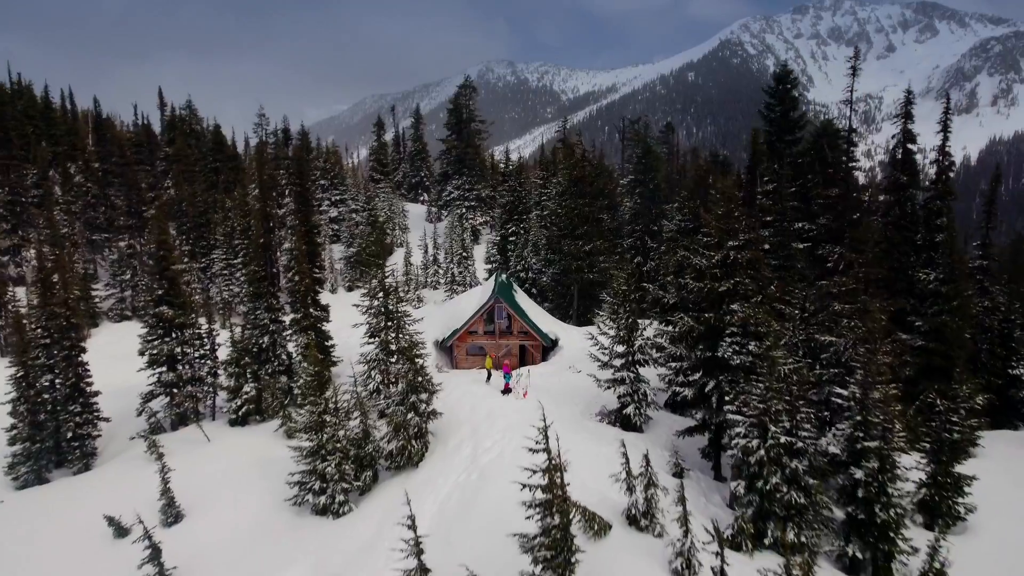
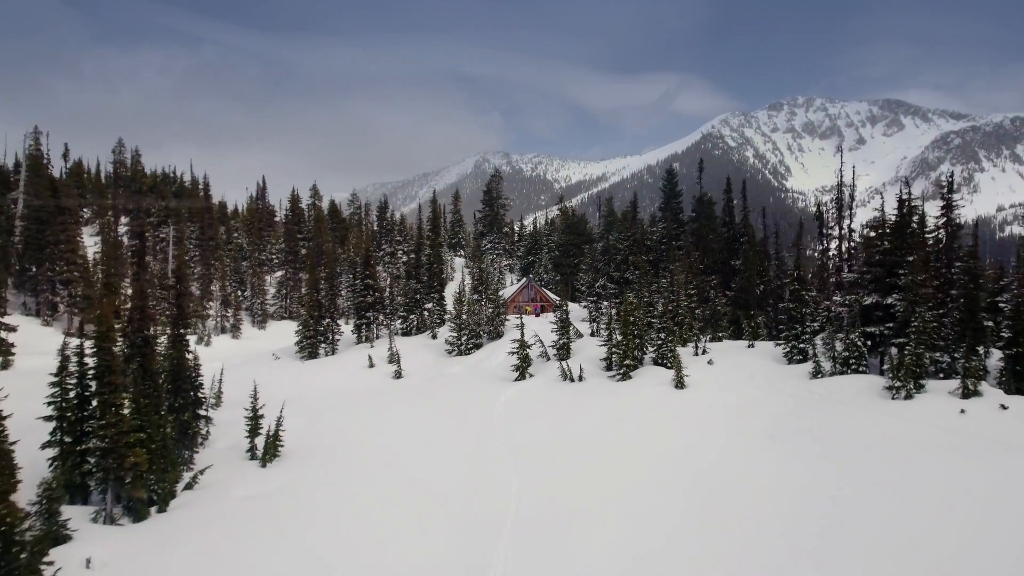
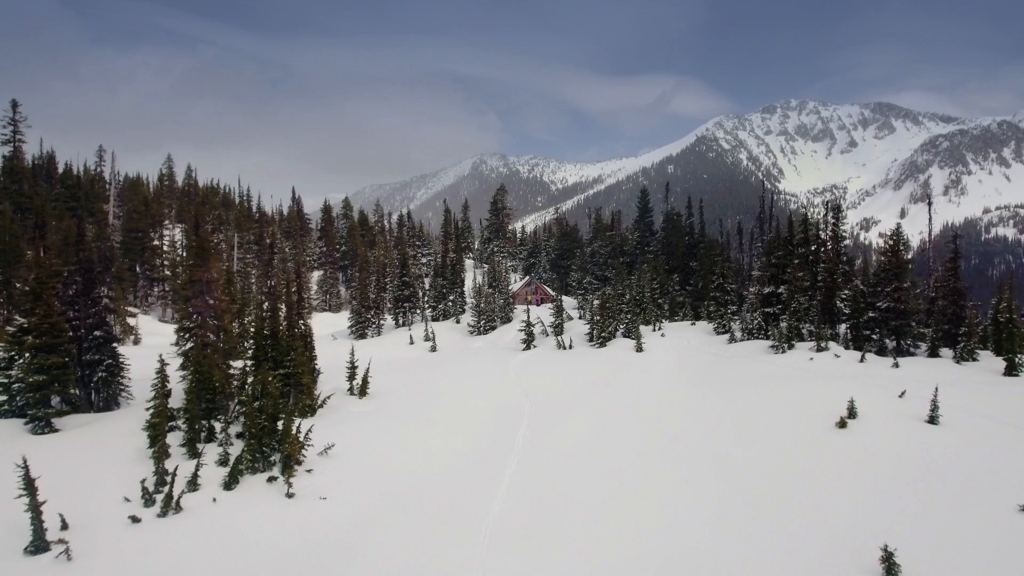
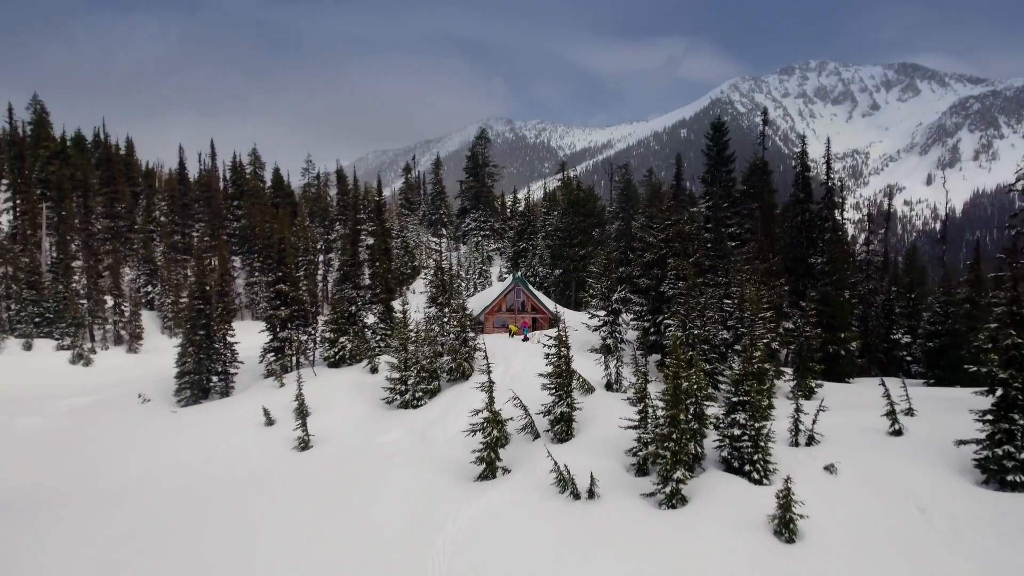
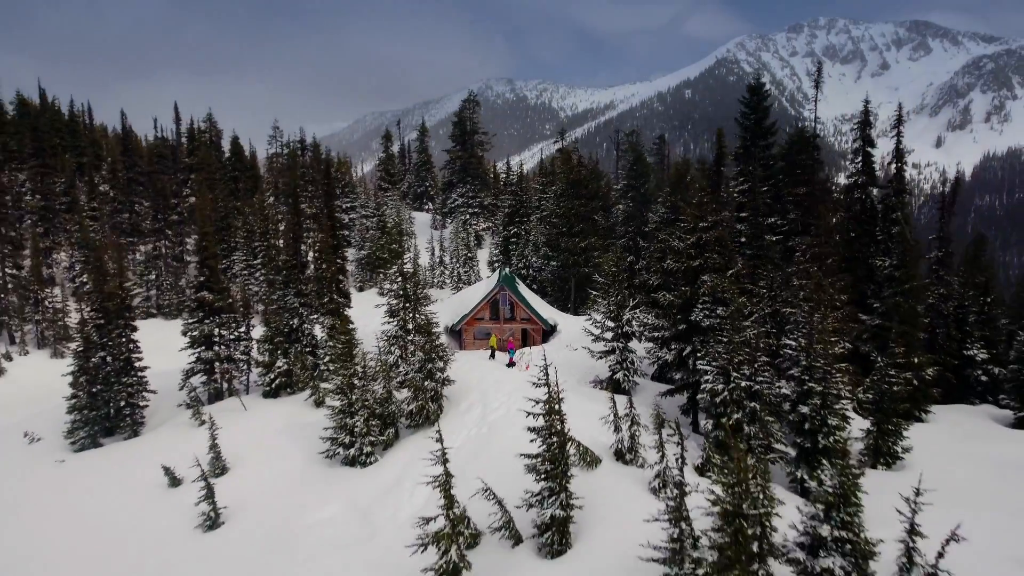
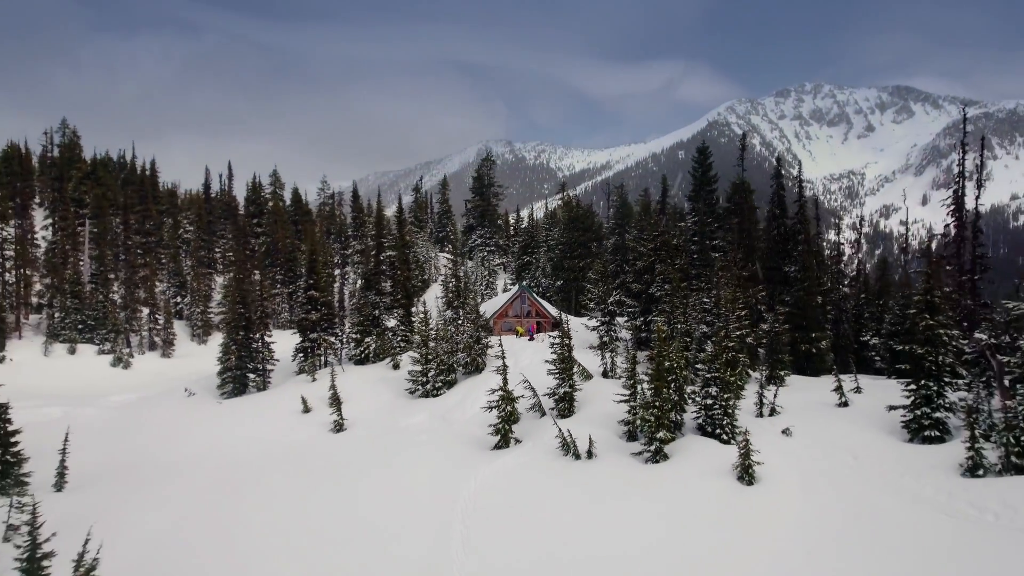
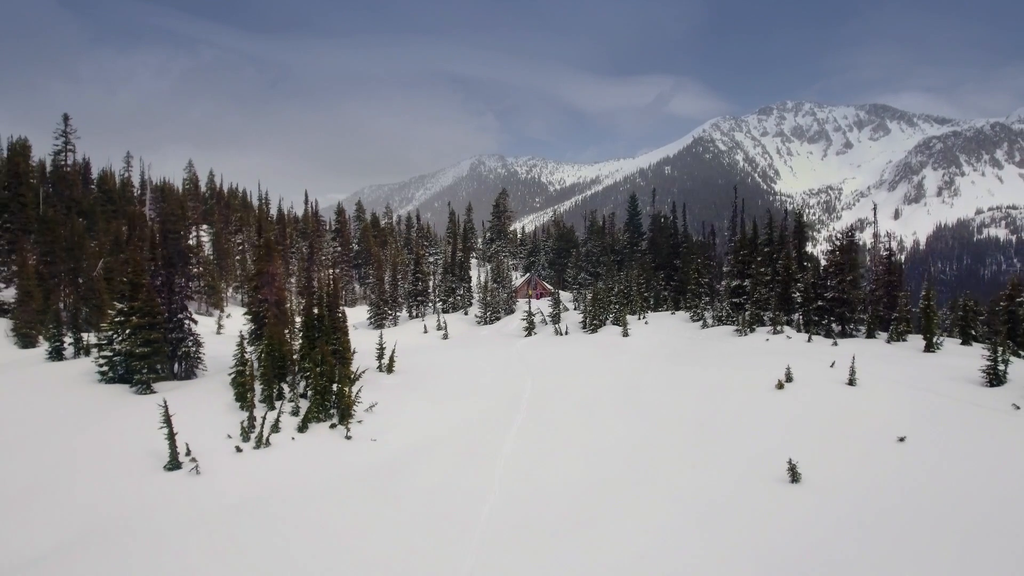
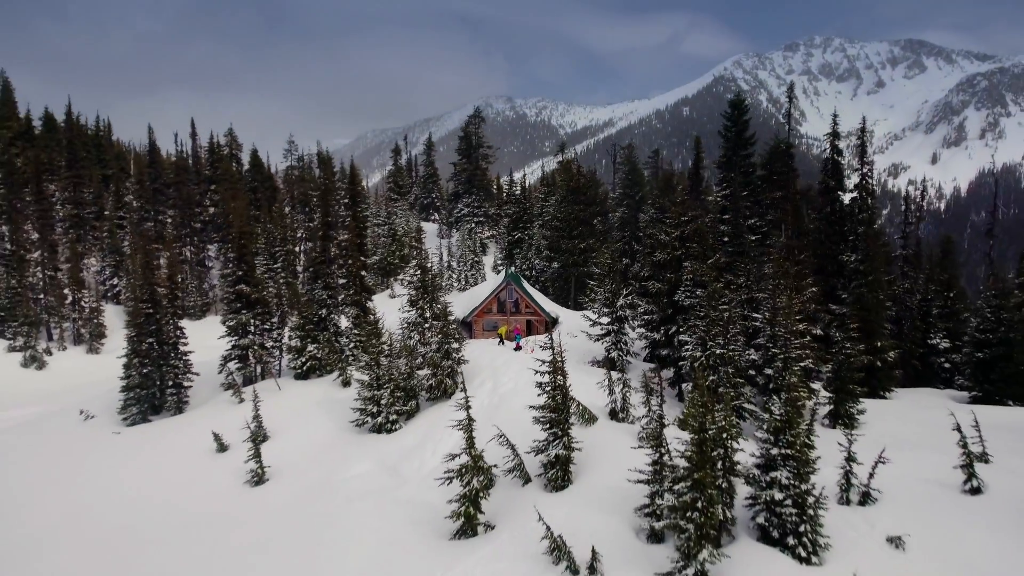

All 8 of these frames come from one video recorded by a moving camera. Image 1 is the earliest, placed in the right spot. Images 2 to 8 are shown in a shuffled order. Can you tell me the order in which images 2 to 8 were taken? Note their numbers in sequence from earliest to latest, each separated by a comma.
5, 8, 4, 6, 2, 3, 7
